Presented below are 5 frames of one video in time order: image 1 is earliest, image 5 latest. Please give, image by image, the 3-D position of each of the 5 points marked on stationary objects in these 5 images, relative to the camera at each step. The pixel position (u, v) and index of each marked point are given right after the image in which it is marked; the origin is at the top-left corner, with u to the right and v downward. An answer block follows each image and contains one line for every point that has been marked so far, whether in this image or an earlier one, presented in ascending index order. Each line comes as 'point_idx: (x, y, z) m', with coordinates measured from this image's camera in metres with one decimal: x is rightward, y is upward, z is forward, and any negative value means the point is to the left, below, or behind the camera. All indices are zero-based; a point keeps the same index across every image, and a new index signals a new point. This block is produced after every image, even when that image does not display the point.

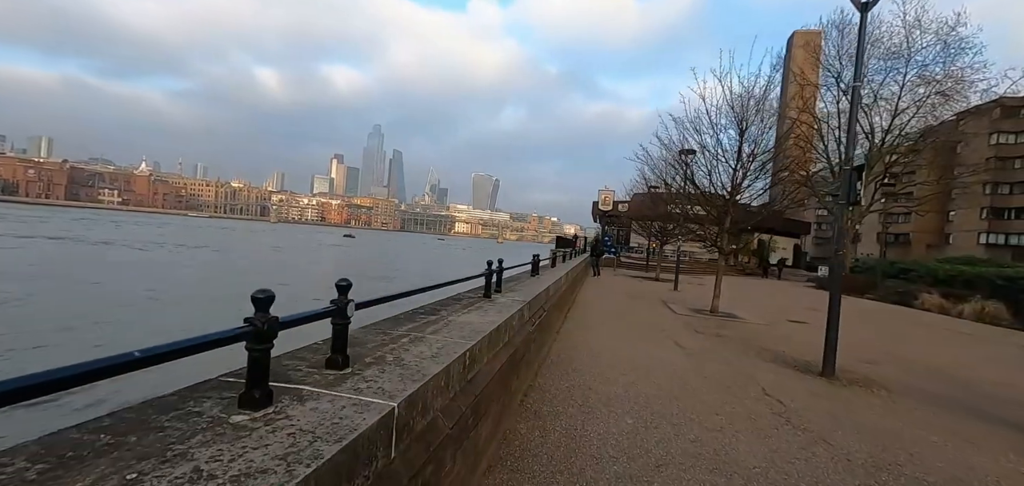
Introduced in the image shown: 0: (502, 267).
0: (-0.2, -0.3, +5.1) m
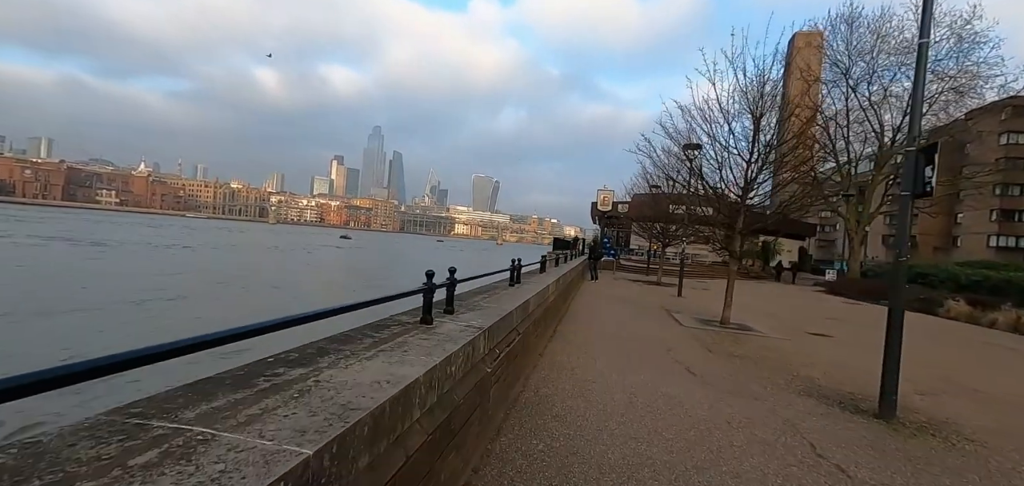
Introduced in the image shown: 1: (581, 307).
0: (-0.5, -0.3, +3.7) m
1: (+2.0, -1.9, +12.6) m
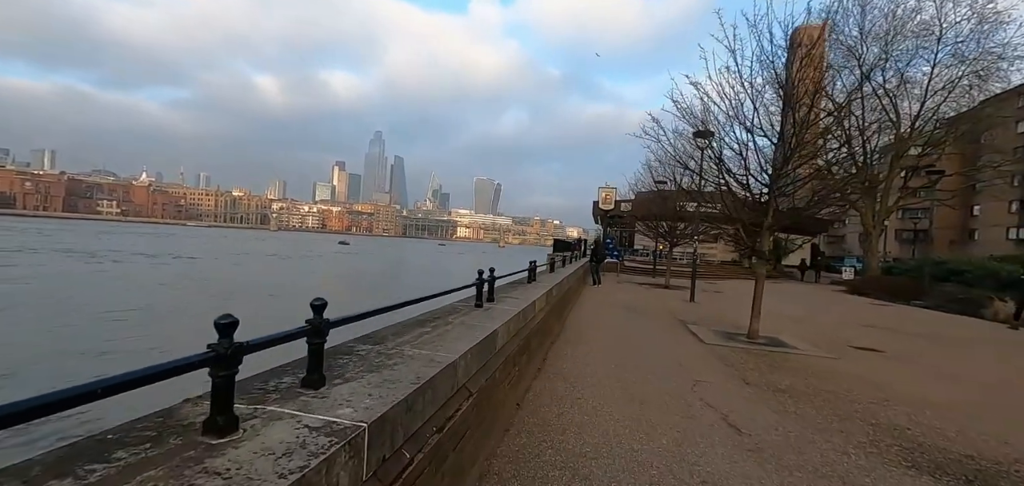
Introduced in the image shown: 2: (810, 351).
0: (-0.9, -0.4, +2.0) m
1: (+1.7, -2.0, +10.9) m
2: (+6.0, -2.2, +8.3) m
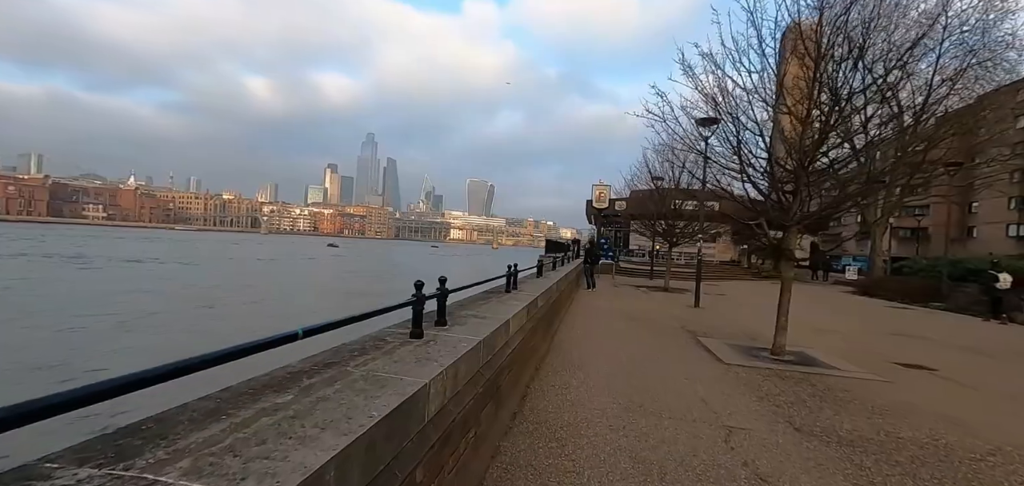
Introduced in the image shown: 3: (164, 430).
0: (-1.2, -0.4, +0.4) m
1: (+1.3, -2.0, +9.3) m
2: (+5.6, -2.1, +6.8) m
3: (-1.3, -0.7, +1.6) m
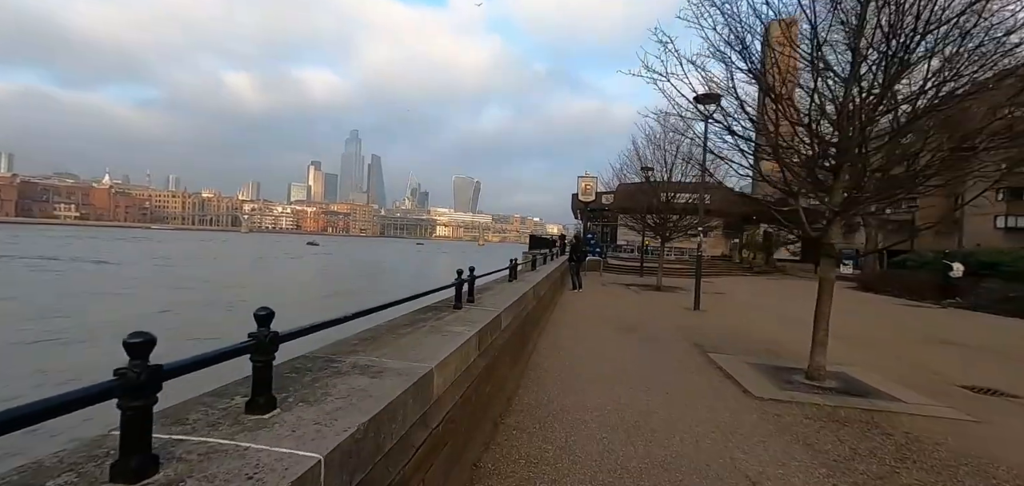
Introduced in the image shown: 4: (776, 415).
0: (-1.6, -0.4, -1.5) m
1: (+0.7, -1.9, +7.5) m
2: (+5.1, -2.0, +5.2) m
3: (-1.7, -0.7, -0.3) m
4: (+3.0, -1.9, +4.6) m
